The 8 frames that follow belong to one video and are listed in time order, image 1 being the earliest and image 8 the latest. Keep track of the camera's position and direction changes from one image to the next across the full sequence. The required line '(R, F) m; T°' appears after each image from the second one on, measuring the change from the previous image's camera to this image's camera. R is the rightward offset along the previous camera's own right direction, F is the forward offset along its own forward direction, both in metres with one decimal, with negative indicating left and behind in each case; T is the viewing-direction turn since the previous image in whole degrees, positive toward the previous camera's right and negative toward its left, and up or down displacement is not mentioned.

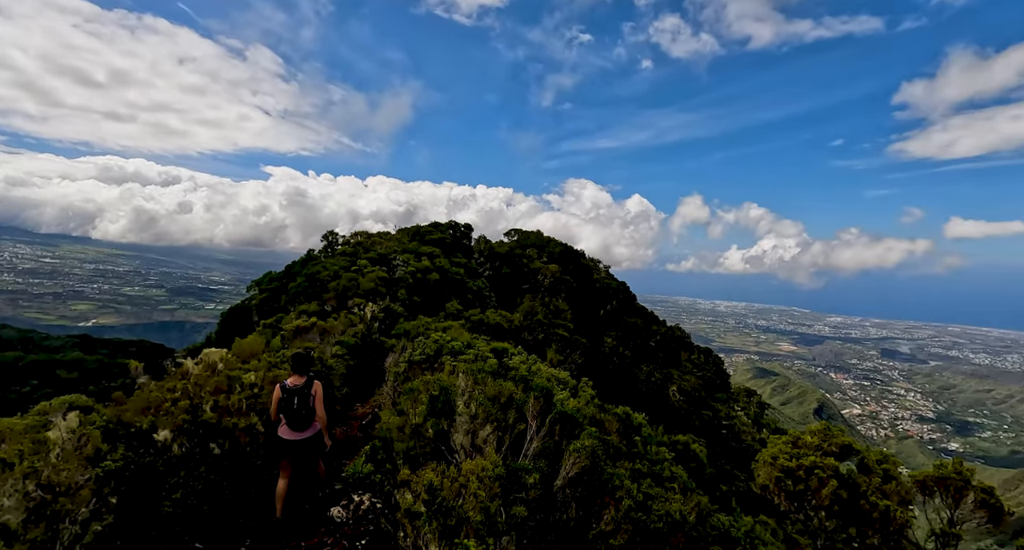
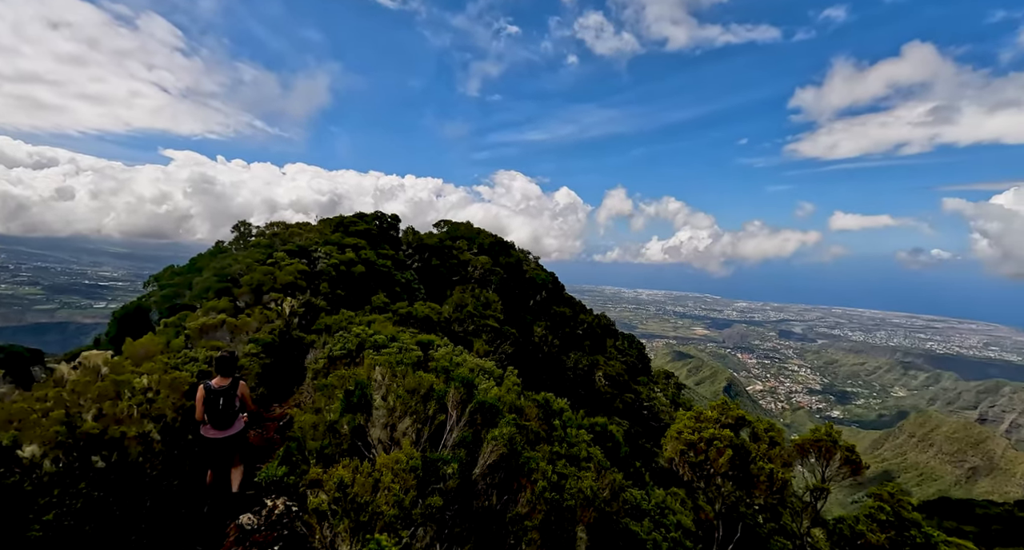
(+0.2, -0.4) m; +7°
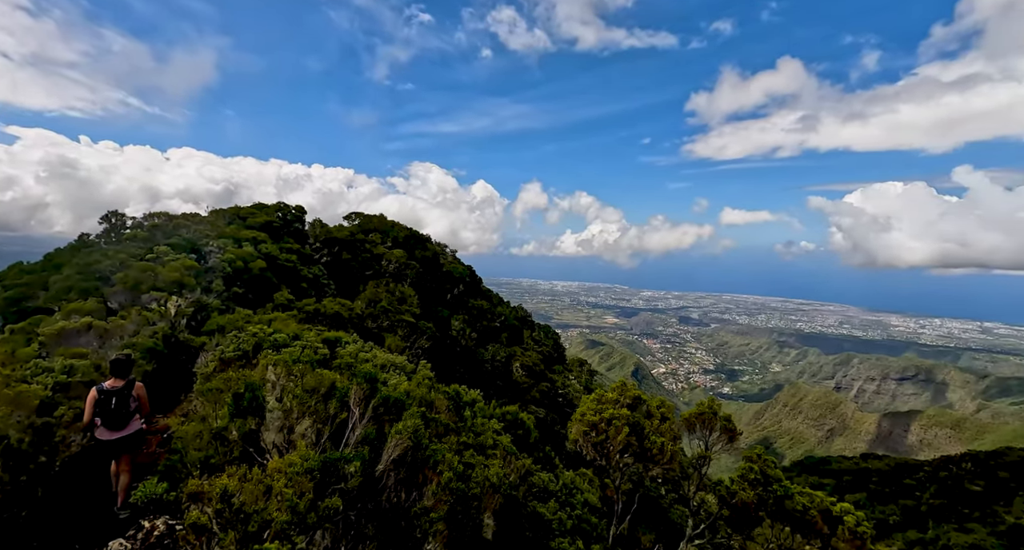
(+0.3, -0.3) m; +9°
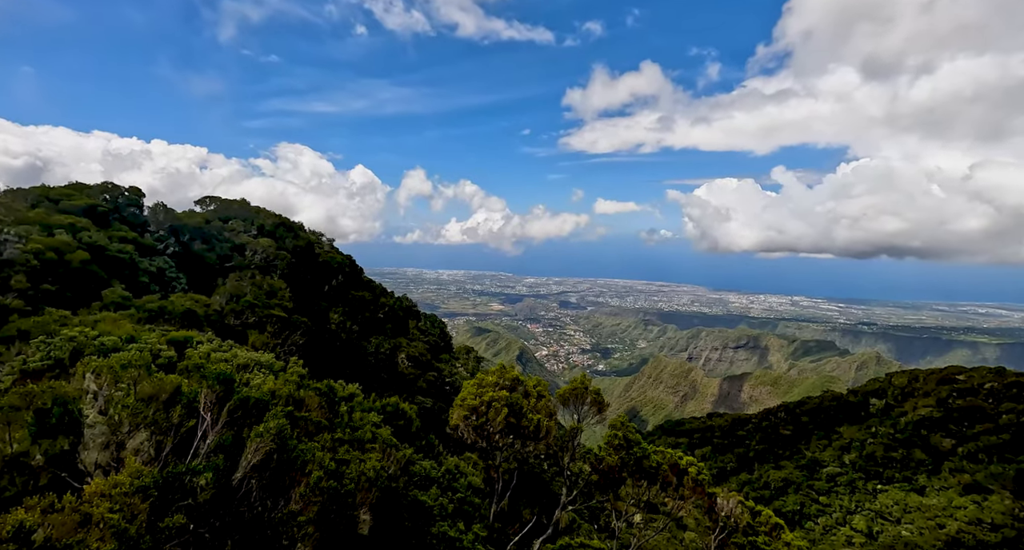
(+0.3, -0.1) m; +12°
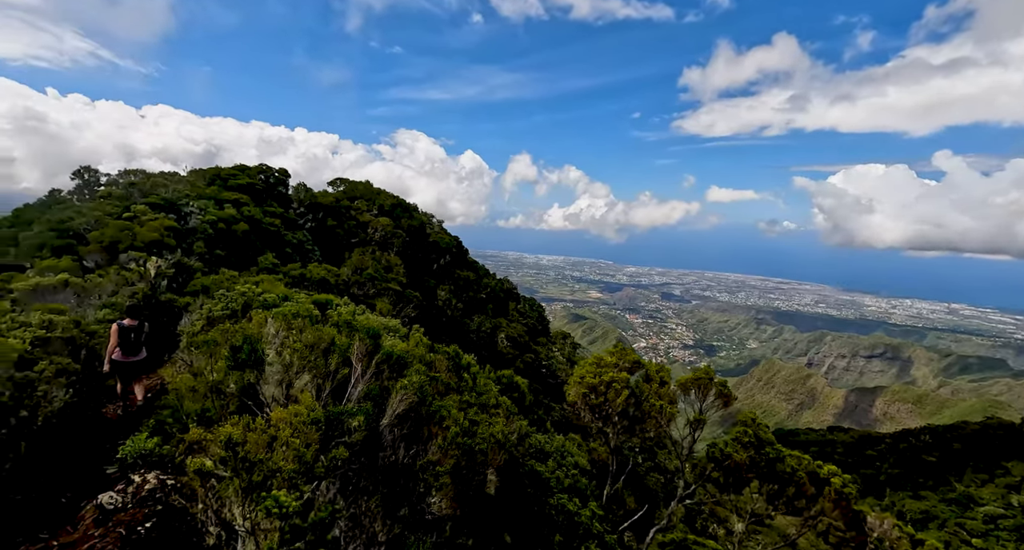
(-0.2, +0.1) m; -11°
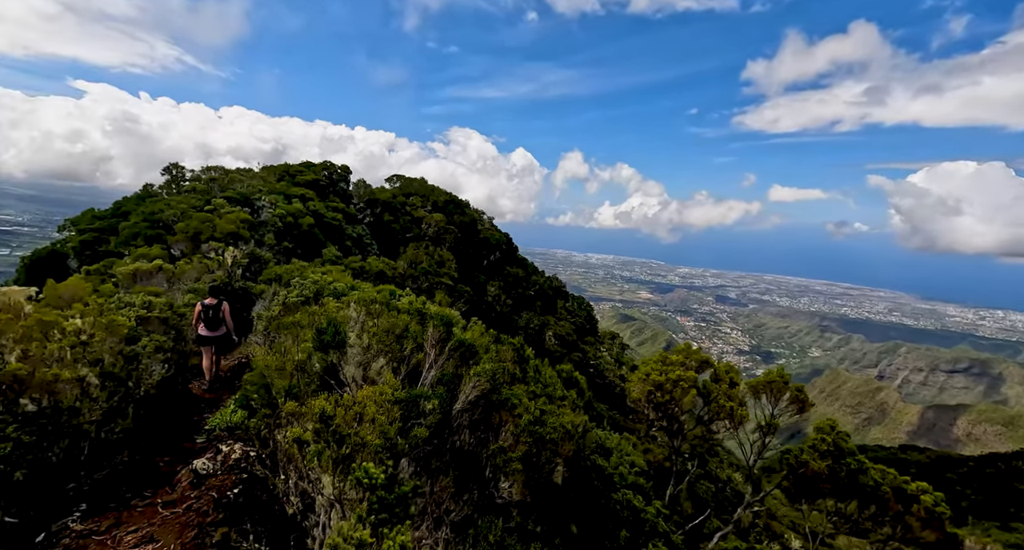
(-0.1, +0.1) m; -5°
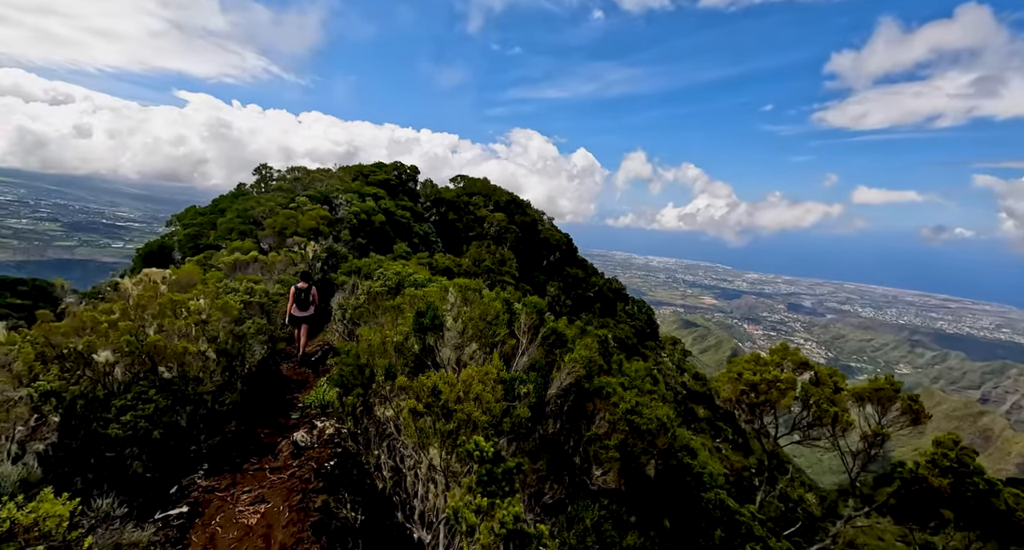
(-0.2, 0.0) m; -6°
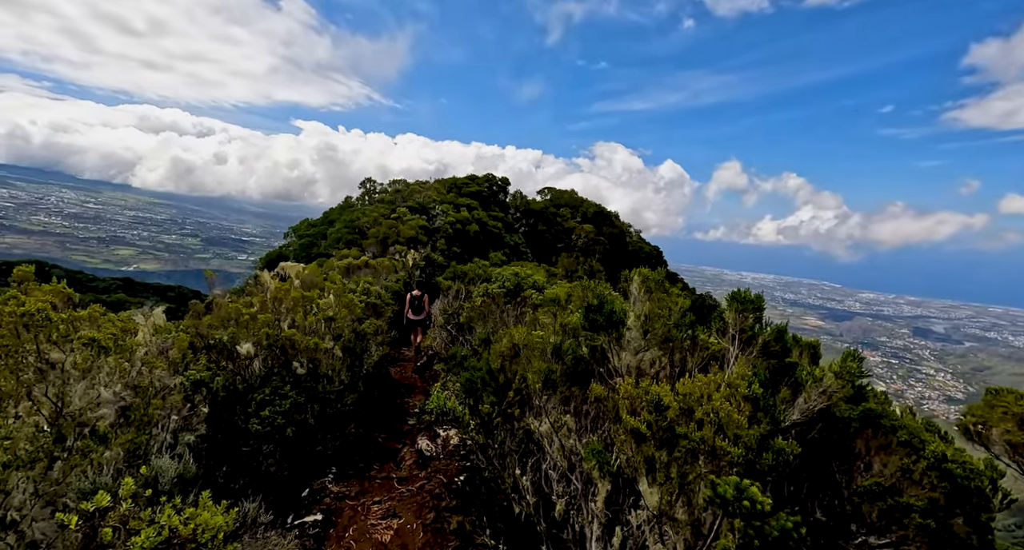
(-0.6, +0.5) m; -9°
